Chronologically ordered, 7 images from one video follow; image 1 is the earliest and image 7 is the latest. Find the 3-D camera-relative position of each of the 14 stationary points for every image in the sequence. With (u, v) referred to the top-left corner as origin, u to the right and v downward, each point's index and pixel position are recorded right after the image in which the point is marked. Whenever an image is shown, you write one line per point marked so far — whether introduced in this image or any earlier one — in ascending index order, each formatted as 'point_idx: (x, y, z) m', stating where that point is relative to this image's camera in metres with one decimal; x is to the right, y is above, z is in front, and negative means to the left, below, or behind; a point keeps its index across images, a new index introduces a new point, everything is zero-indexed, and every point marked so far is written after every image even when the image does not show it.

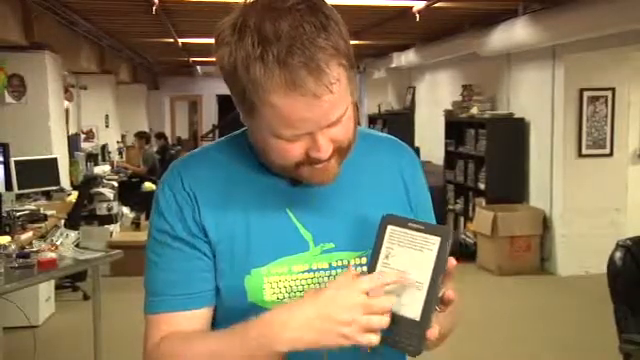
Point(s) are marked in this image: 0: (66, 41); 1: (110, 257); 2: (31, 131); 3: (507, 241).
0: (-2.0, +1.1, +6.2) m
1: (-1.1, -0.4, +3.5) m
2: (-2.1, +0.4, +5.5) m
3: (+1.5, -0.5, +6.0) m
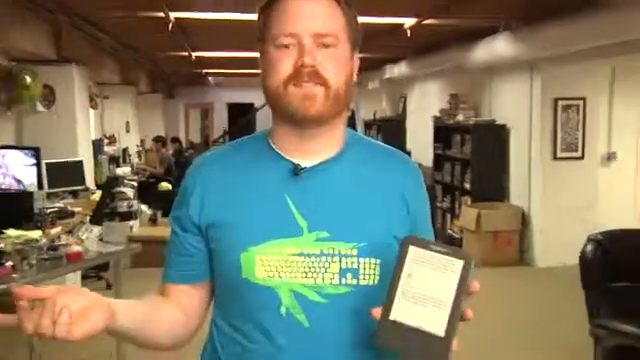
0: (-2.0, +1.1, +6.6) m
1: (-1.1, -0.4, +3.9) m
2: (-2.1, +0.4, +5.9) m
3: (+1.5, -0.5, +6.4) m
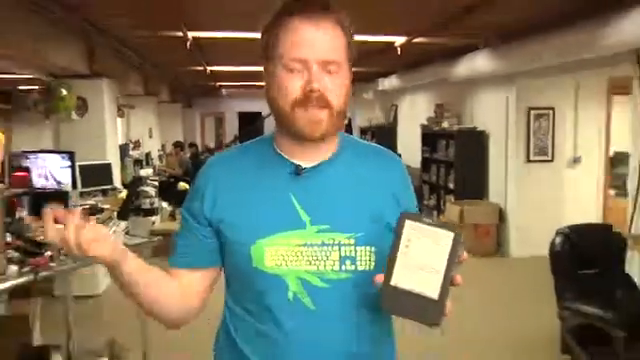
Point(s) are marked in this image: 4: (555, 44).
0: (-2.0, +1.1, +7.1) m
1: (-1.1, -0.4, +4.4) m
2: (-2.1, +0.4, +6.4) m
3: (+1.5, -0.5, +6.9) m
4: (+1.6, +0.9, +4.7) m
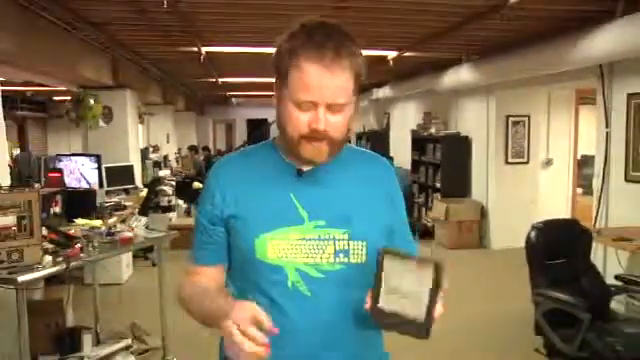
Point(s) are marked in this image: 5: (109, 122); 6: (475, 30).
0: (-2.0, +1.1, +7.7) m
1: (-1.1, -0.4, +5.0) m
2: (-2.1, +0.4, +6.9) m
3: (+1.5, -0.5, +7.4) m
4: (+1.6, +0.9, +5.2) m
5: (-2.1, +0.6, +6.8) m
6: (+1.2, +1.1, +5.2) m
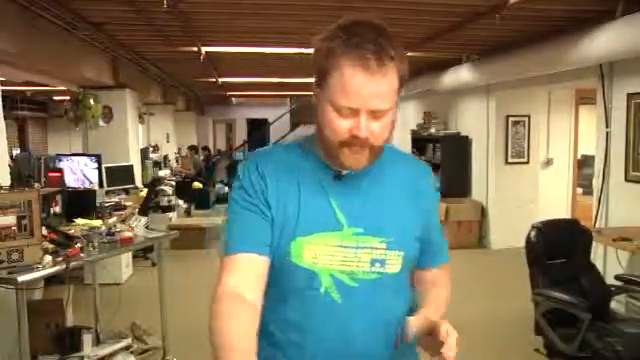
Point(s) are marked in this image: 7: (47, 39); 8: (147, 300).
0: (-2.0, +1.1, +7.7) m
1: (-1.1, -0.4, +5.0) m
2: (-2.1, +0.4, +6.9) m
3: (+1.5, -0.5, +7.4) m
4: (+1.6, +0.9, +5.2) m
5: (-2.1, +0.6, +6.8) m
6: (+1.2, +1.1, +5.2) m
7: (-1.9, +1.0, +4.9) m
8: (-1.4, -1.0, +5.6) m
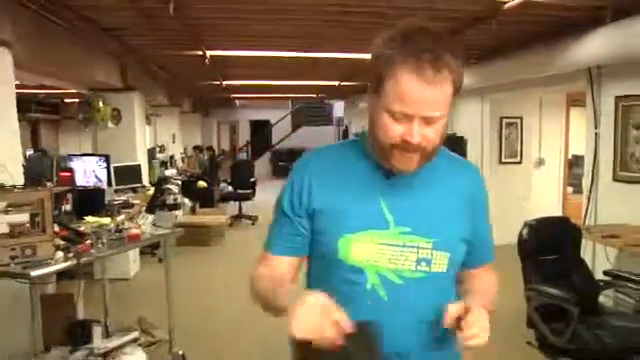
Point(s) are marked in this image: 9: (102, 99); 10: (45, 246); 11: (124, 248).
0: (-2.0, +1.1, +7.9) m
1: (-1.1, -0.4, +5.2) m
2: (-2.1, +0.4, +7.1) m
3: (+1.5, -0.5, +7.6) m
4: (+1.6, +0.9, +5.4) m
5: (-2.1, +0.6, +7.0) m
6: (+1.2, +1.1, +5.4) m
7: (-1.9, +1.0, +5.0) m
8: (-1.4, -1.0, +5.8) m
9: (-2.2, +0.8, +6.9) m
10: (-1.4, -0.3, +3.5) m
11: (-1.3, -0.4, +4.5) m
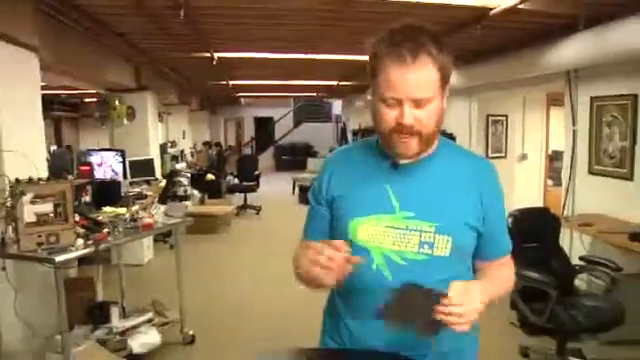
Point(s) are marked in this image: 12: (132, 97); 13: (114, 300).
0: (-2.0, +1.2, +8.3) m
1: (-1.1, -0.3, +5.6) m
2: (-2.1, +0.5, +7.6) m
3: (+1.5, -0.4, +8.1) m
4: (+1.6, +1.0, +5.8) m
5: (-2.1, +0.7, +7.4) m
6: (+1.2, +1.2, +5.8) m
7: (-1.9, +1.0, +5.5) m
8: (-1.4, -0.9, +6.2) m
9: (-2.2, +0.9, +7.3) m
10: (-1.4, -0.3, +3.9) m
11: (-1.3, -0.4, +4.9) m
12: (-2.0, +0.9, +7.4) m
13: (-1.6, -0.9, +5.4) m
